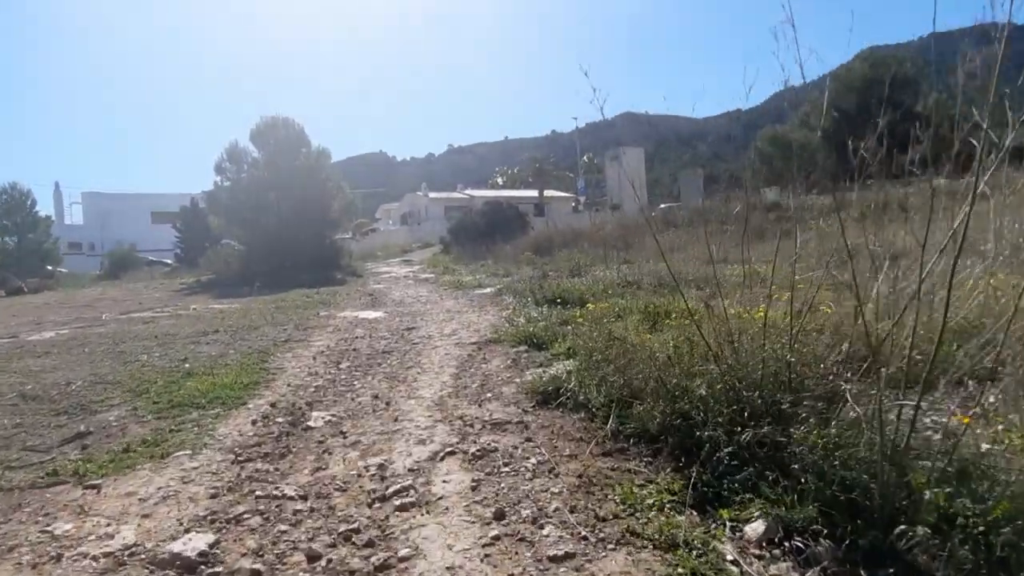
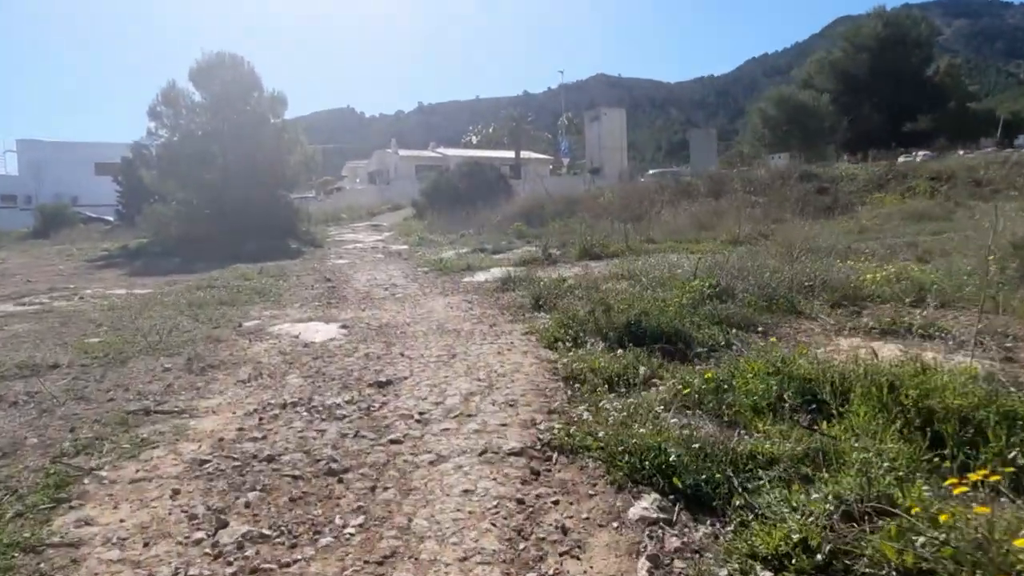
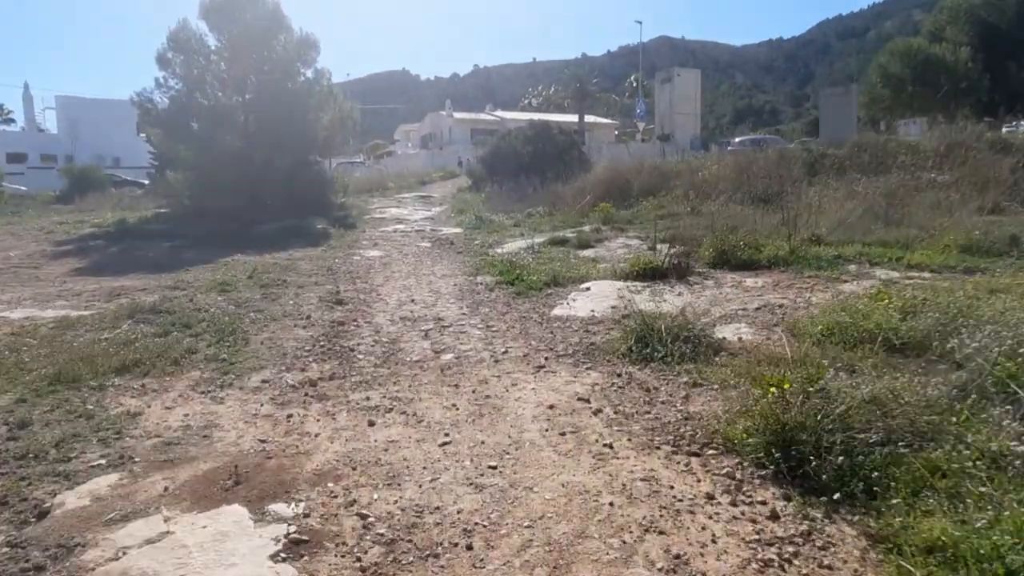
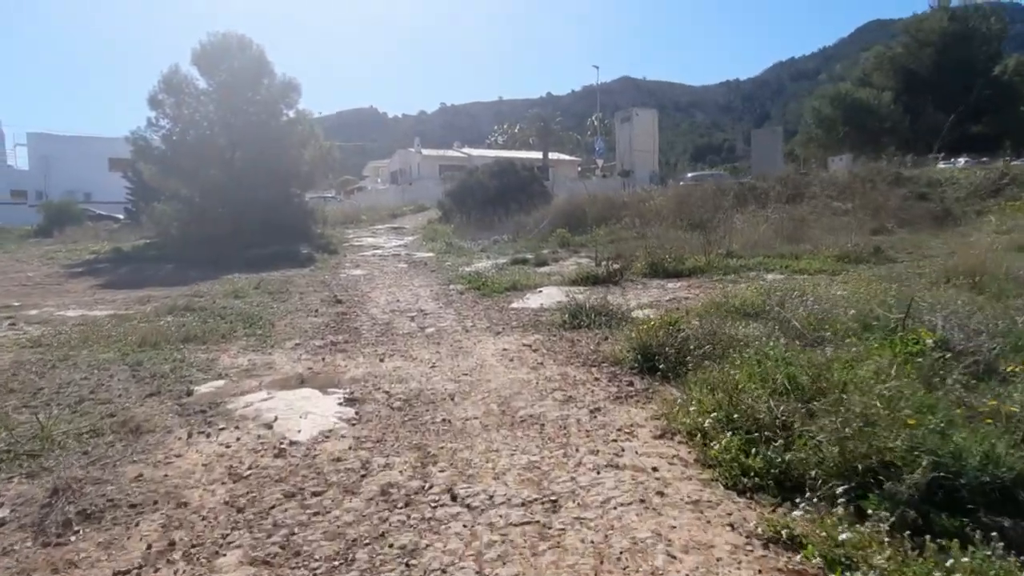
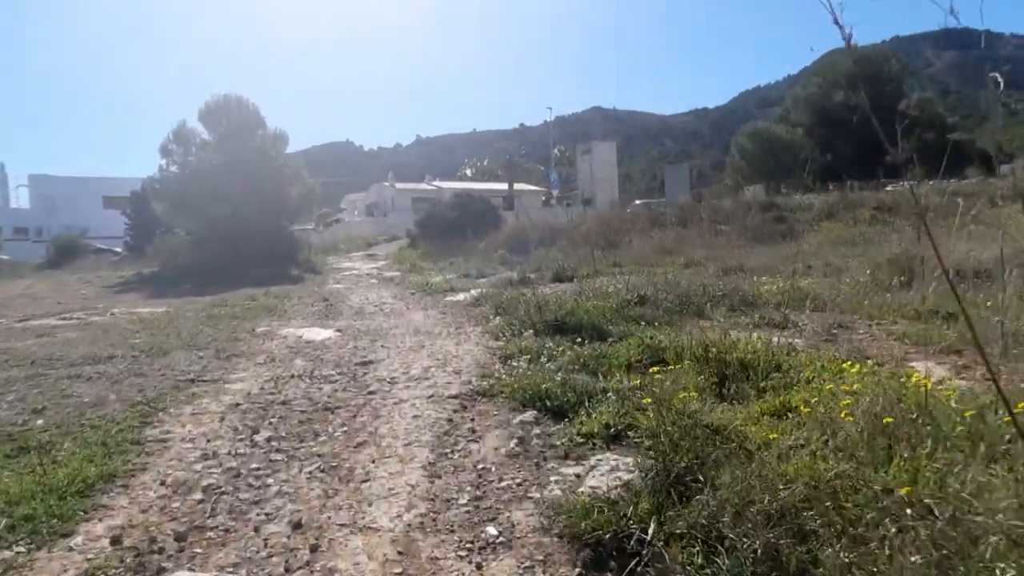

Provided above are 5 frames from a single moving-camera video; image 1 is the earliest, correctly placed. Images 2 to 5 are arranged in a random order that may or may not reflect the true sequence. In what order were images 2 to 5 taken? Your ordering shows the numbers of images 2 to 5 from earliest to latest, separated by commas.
5, 2, 4, 3
